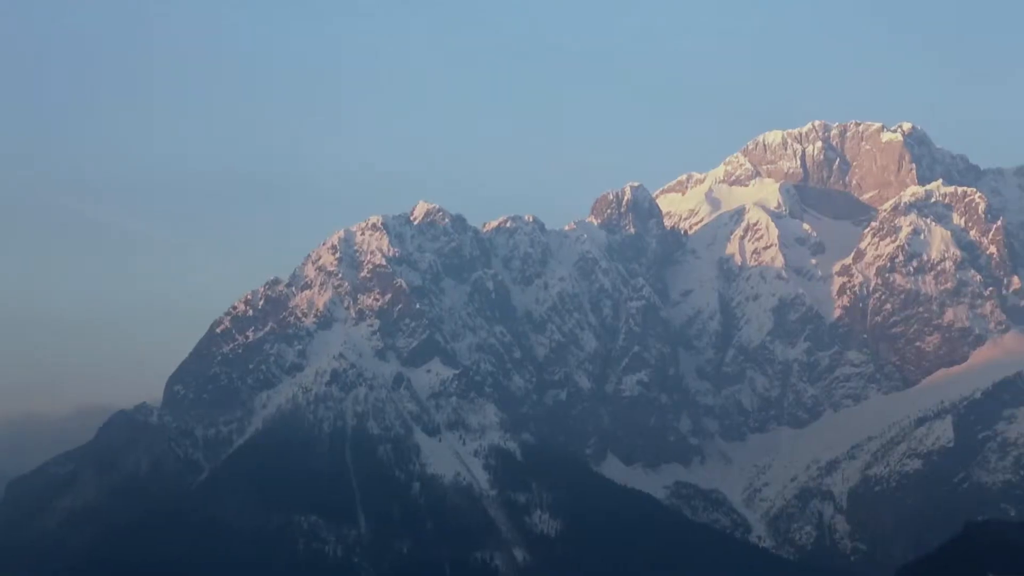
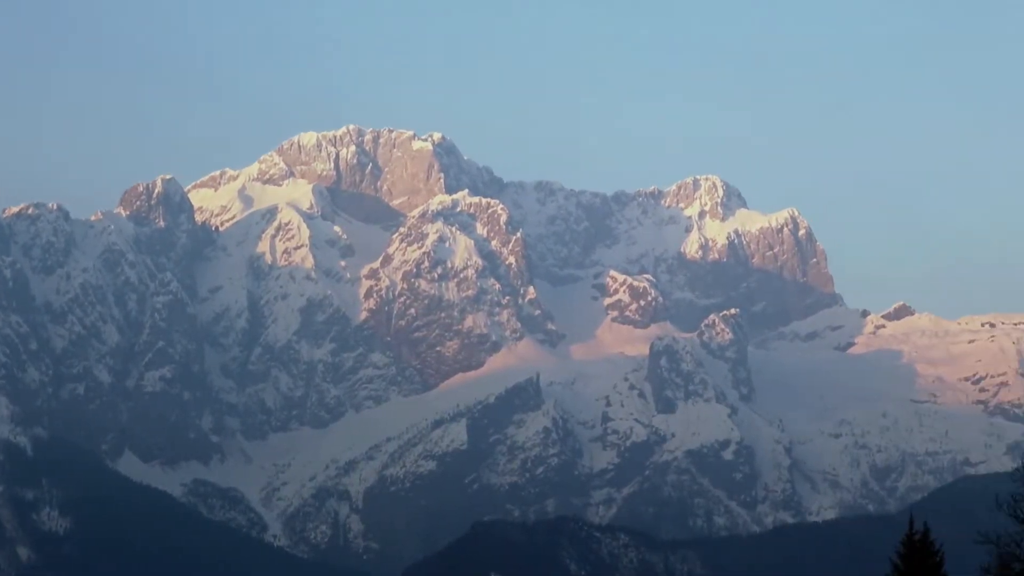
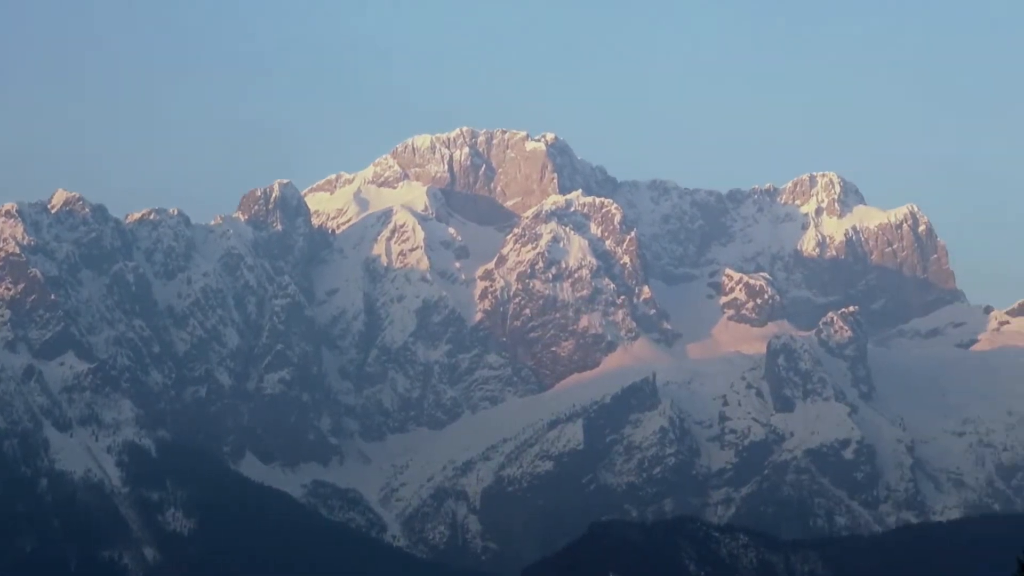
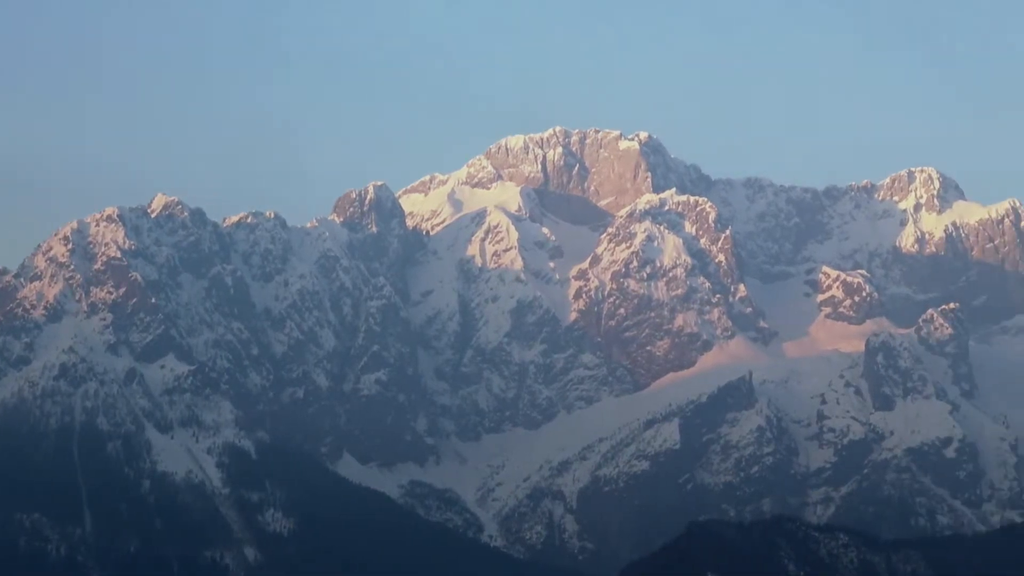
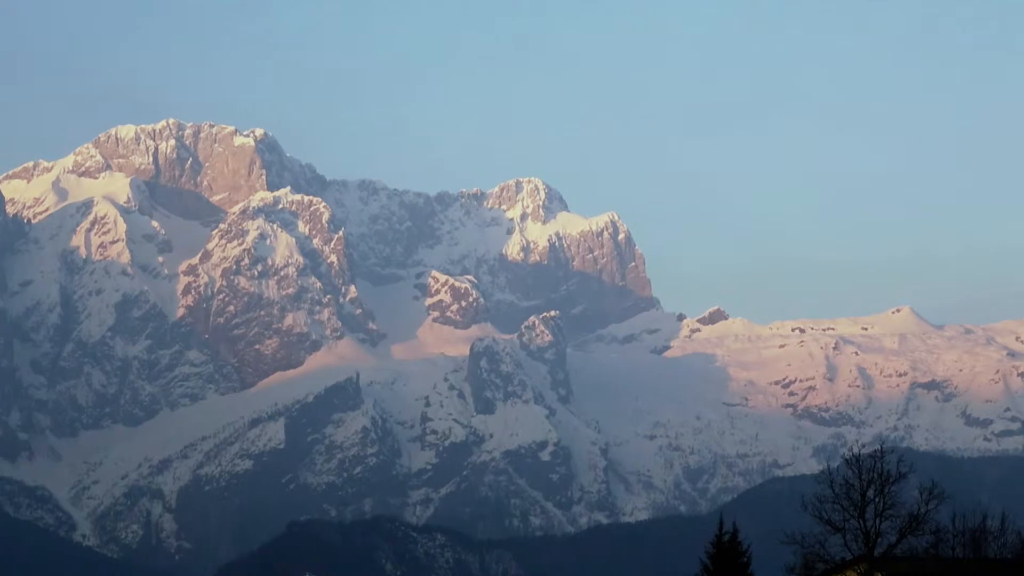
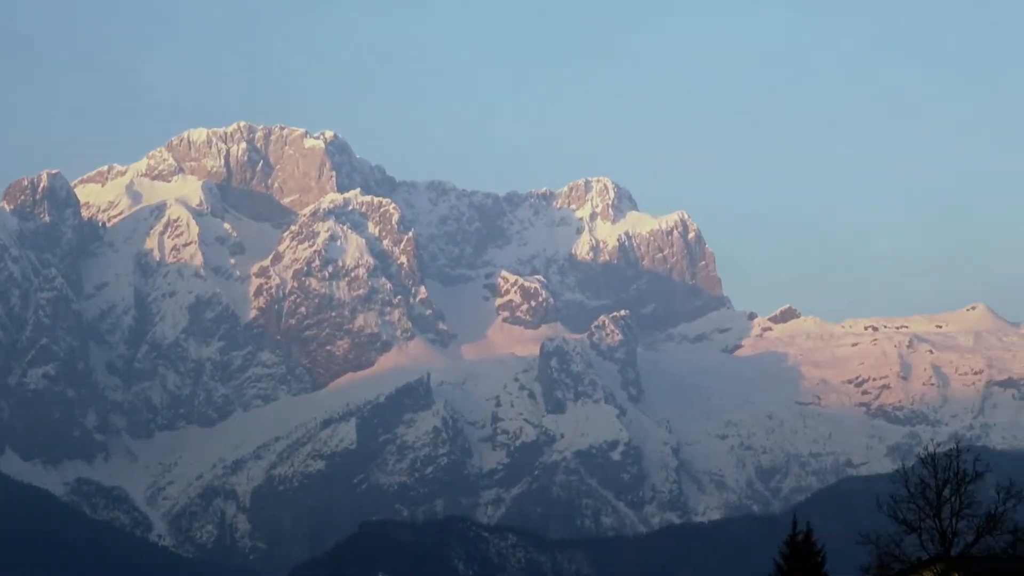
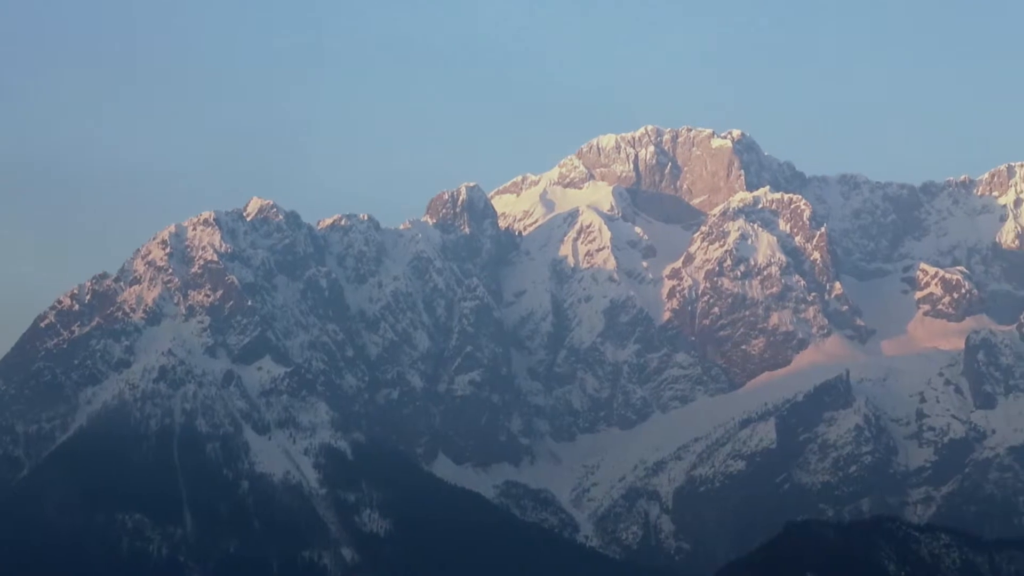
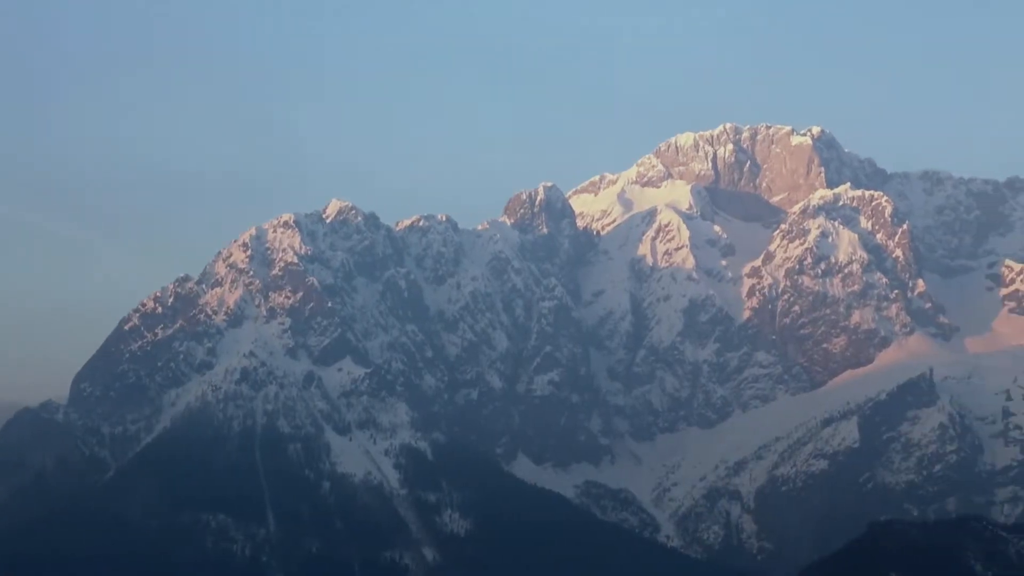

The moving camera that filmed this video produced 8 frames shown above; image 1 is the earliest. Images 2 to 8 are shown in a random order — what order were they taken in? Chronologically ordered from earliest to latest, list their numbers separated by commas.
8, 7, 4, 3, 2, 6, 5
